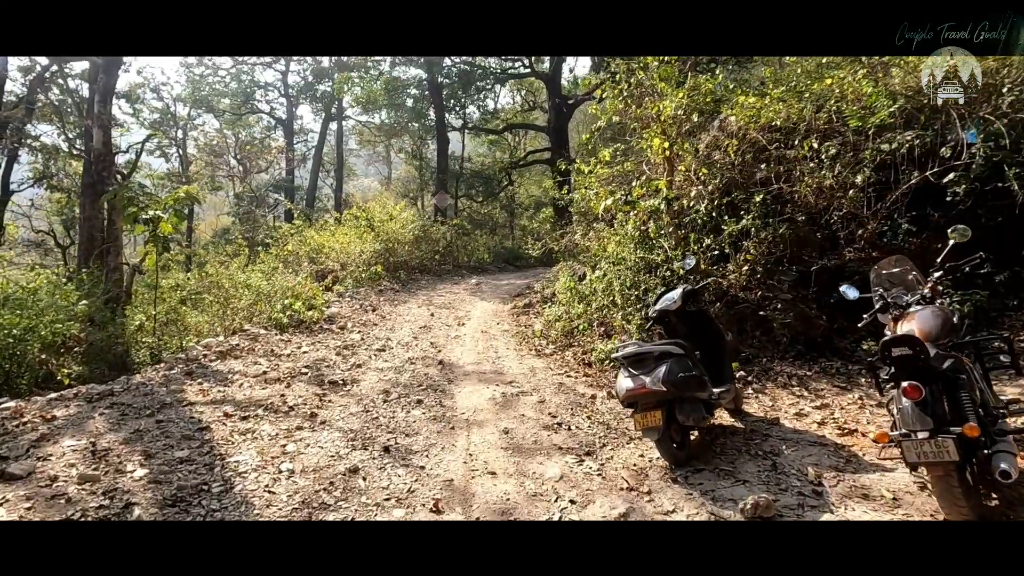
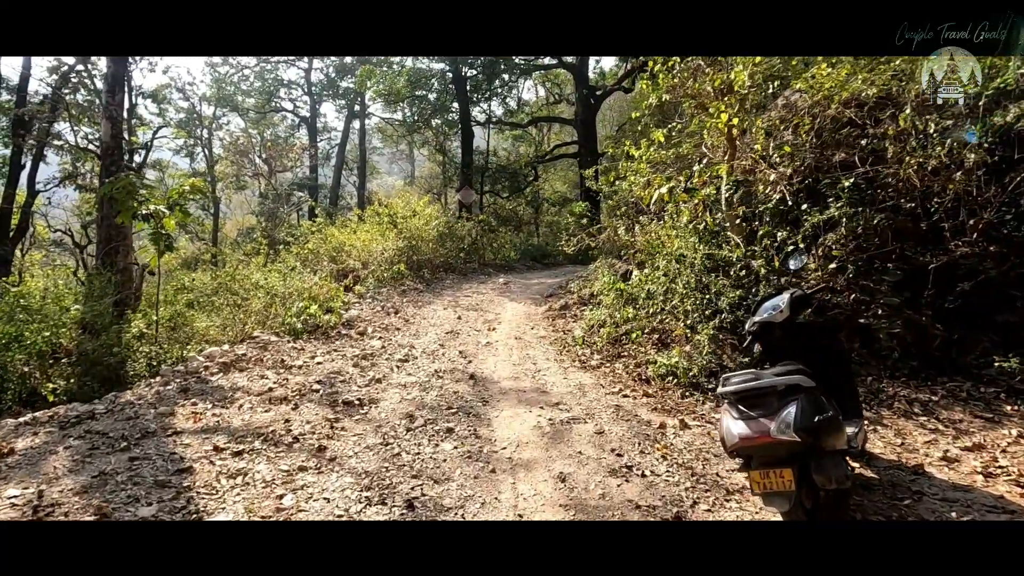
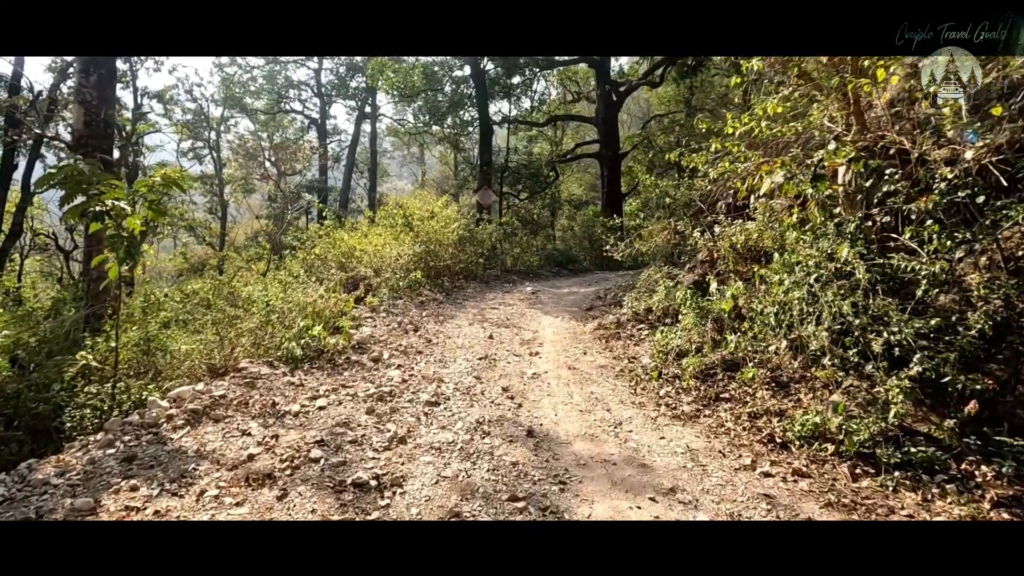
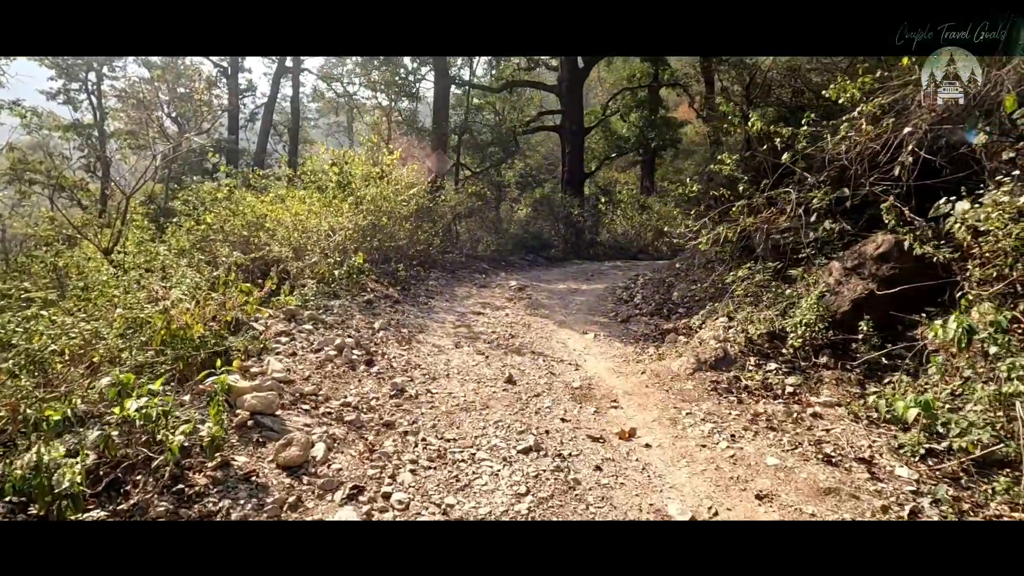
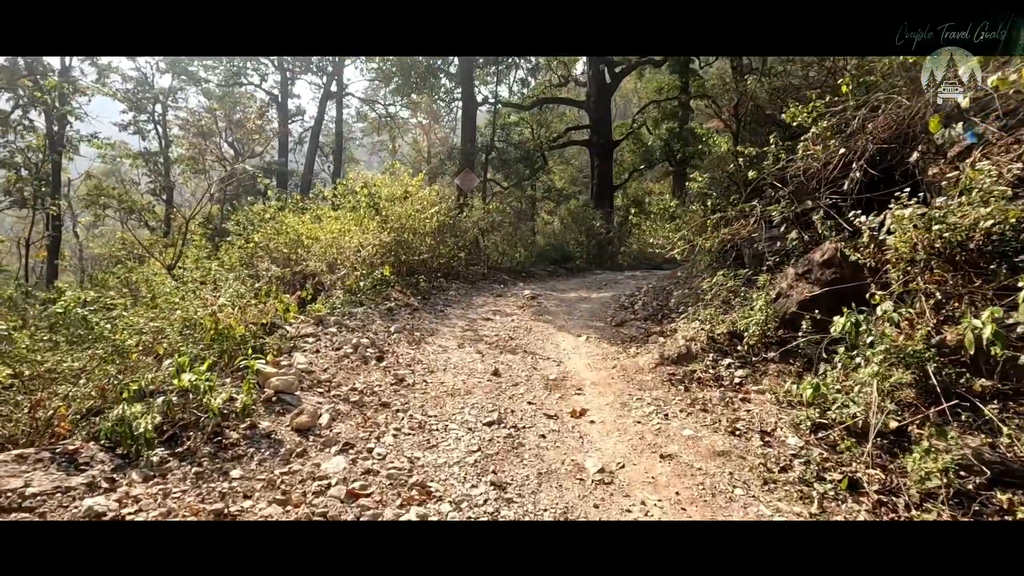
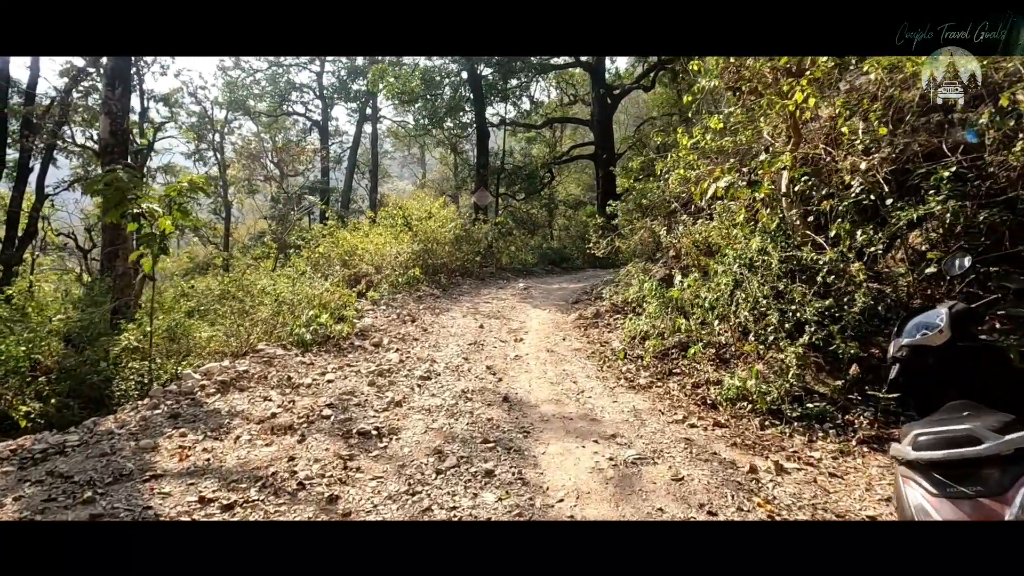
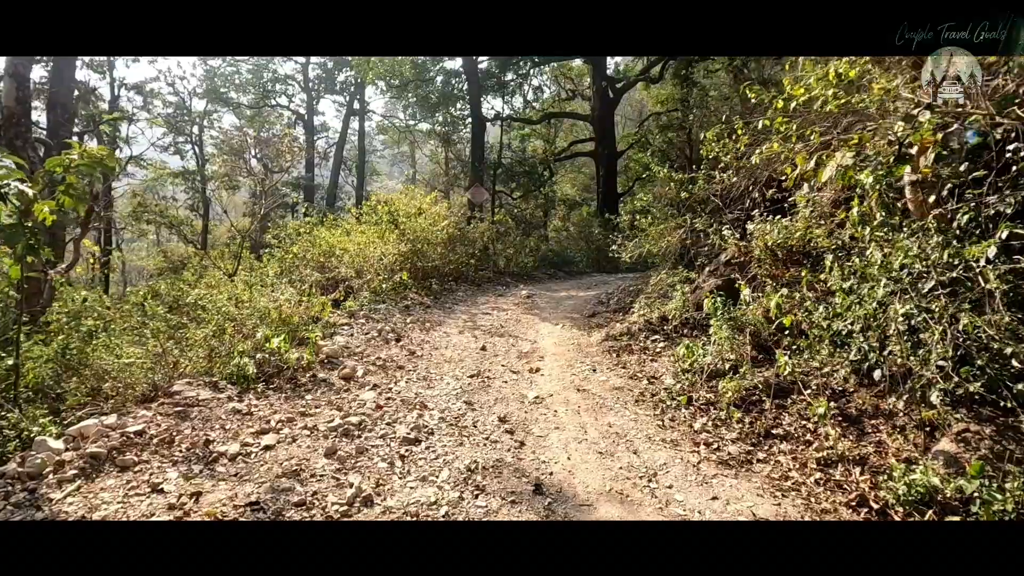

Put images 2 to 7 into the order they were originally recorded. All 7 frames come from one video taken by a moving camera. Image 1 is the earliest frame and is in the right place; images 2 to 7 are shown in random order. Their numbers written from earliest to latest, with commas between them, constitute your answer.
2, 6, 3, 7, 5, 4
